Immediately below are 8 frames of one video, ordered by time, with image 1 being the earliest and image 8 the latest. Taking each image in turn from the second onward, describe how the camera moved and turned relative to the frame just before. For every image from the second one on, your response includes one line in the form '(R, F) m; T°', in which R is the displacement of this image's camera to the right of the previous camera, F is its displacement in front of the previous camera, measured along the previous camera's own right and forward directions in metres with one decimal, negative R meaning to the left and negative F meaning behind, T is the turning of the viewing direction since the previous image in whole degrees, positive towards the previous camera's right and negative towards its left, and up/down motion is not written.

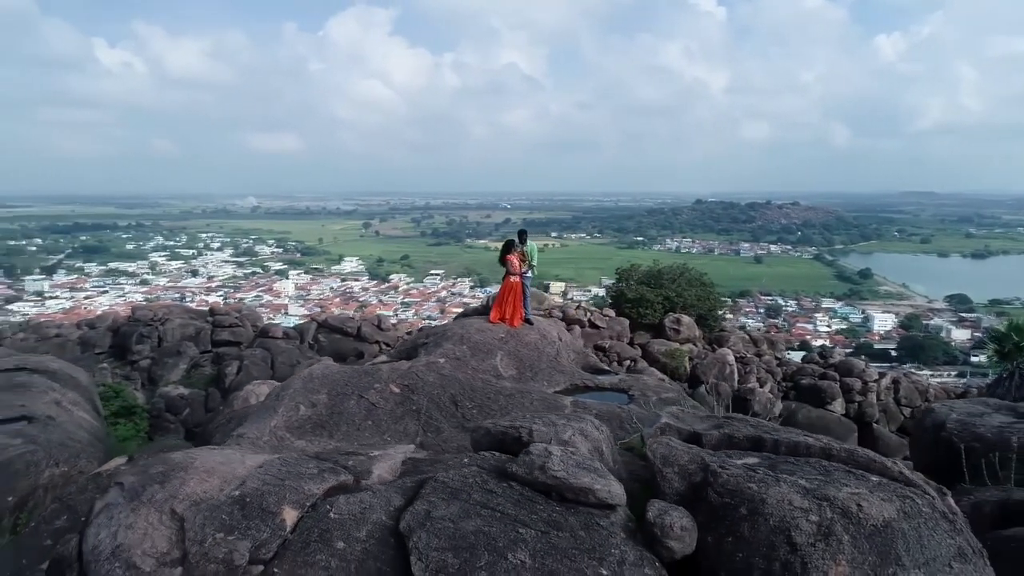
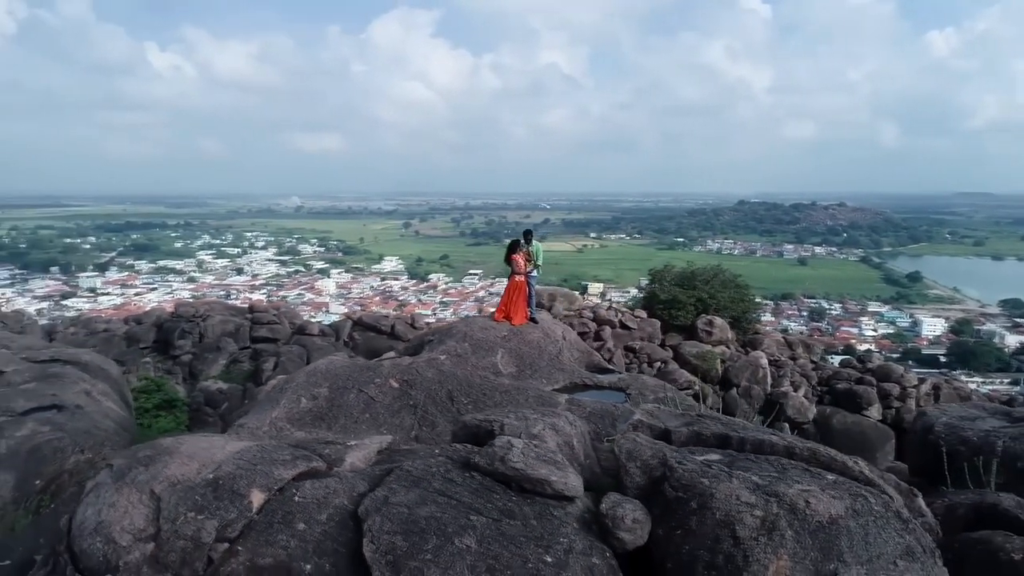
(+0.4, -0.1) m; -3°
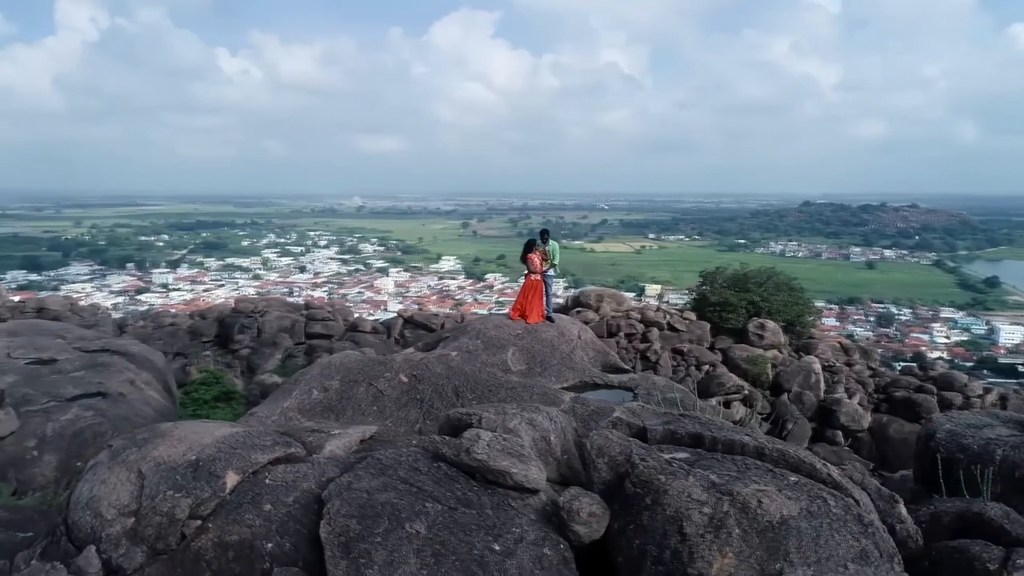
(+0.5, -0.1) m; -5°
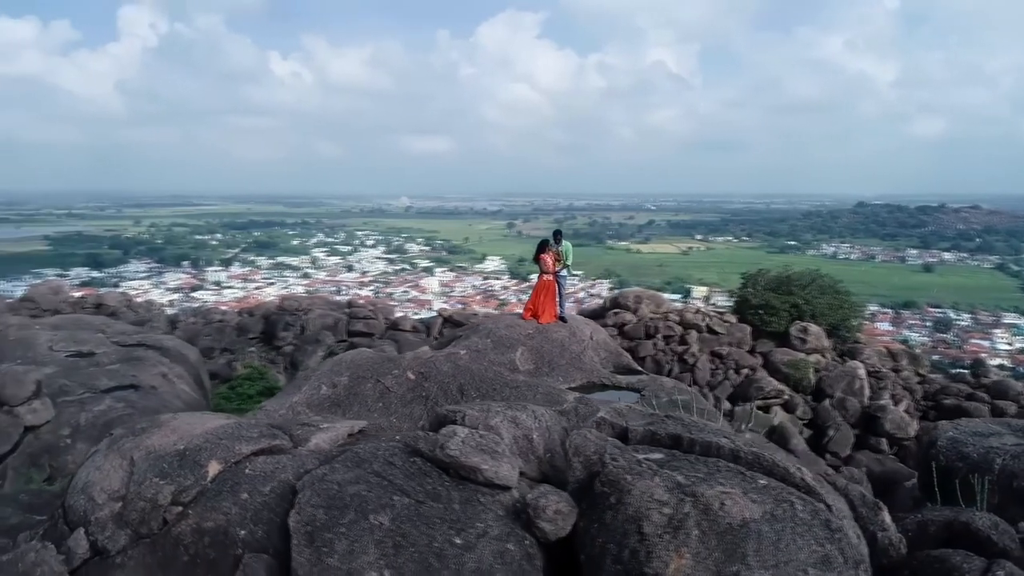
(+0.4, 0.0) m; -4°
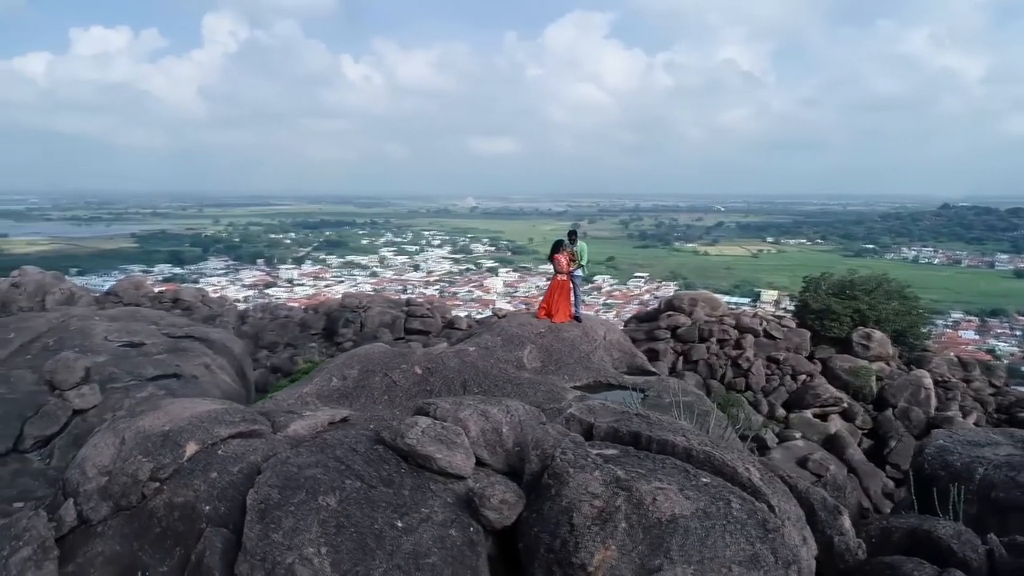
(+0.6, -0.1) m; -5°
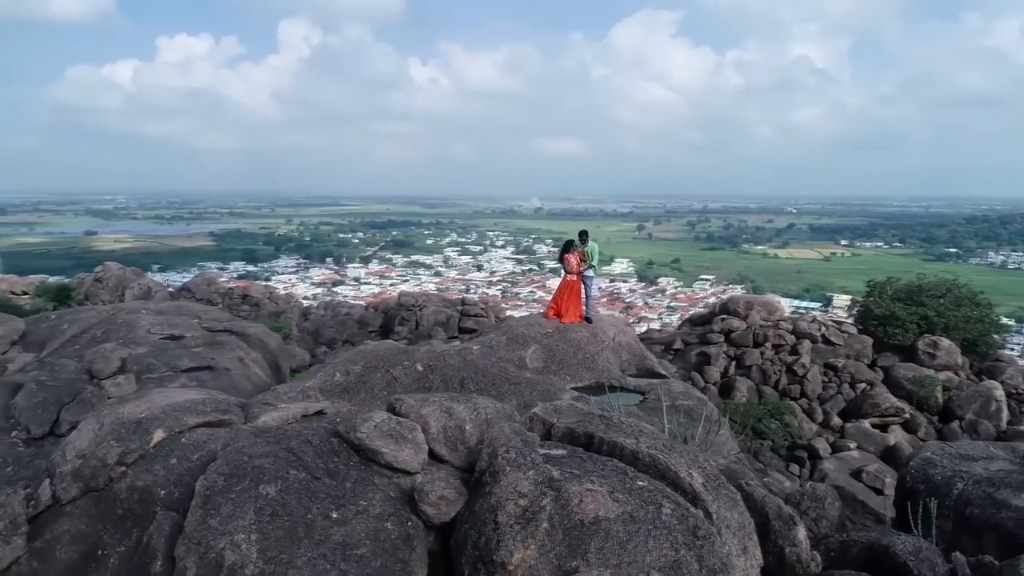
(+0.7, 0.0) m; -5°
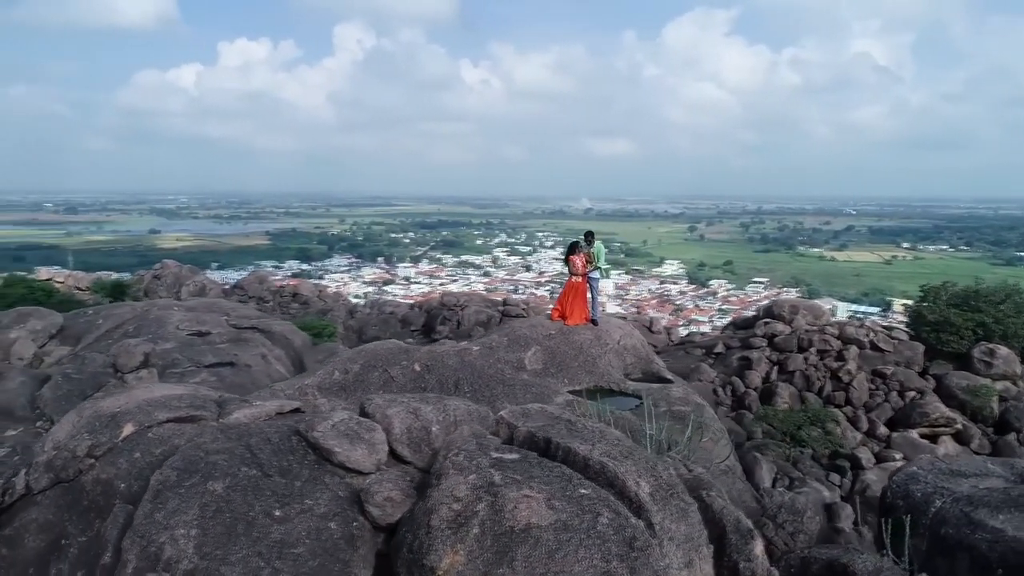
(+0.6, +0.1) m; -4°
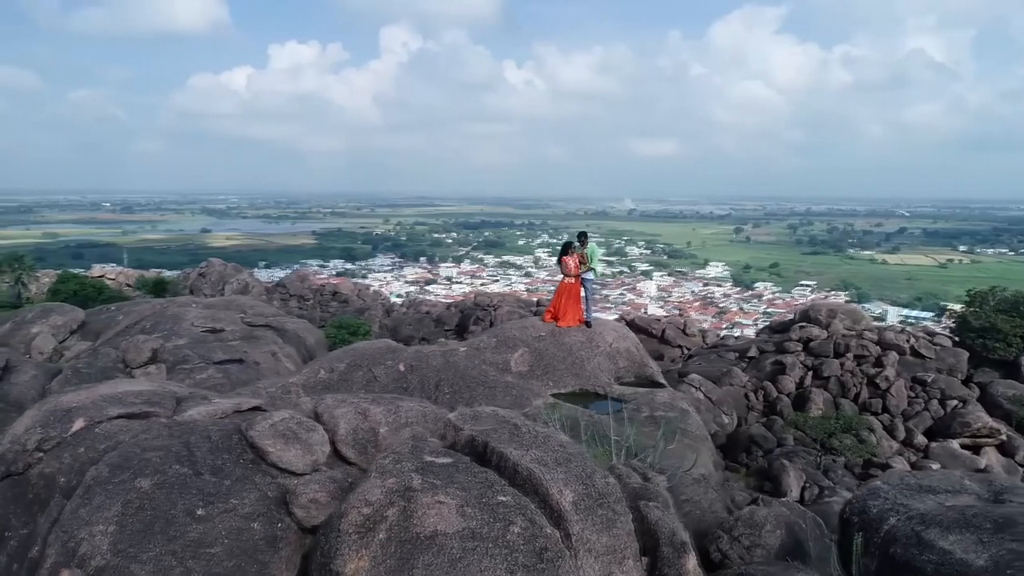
(+0.6, +0.1) m; -3°
